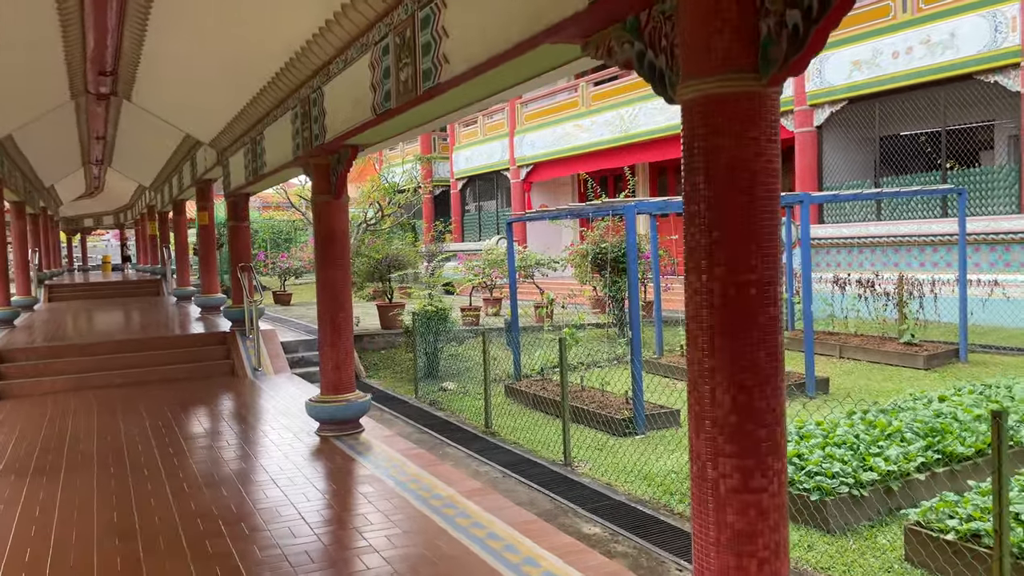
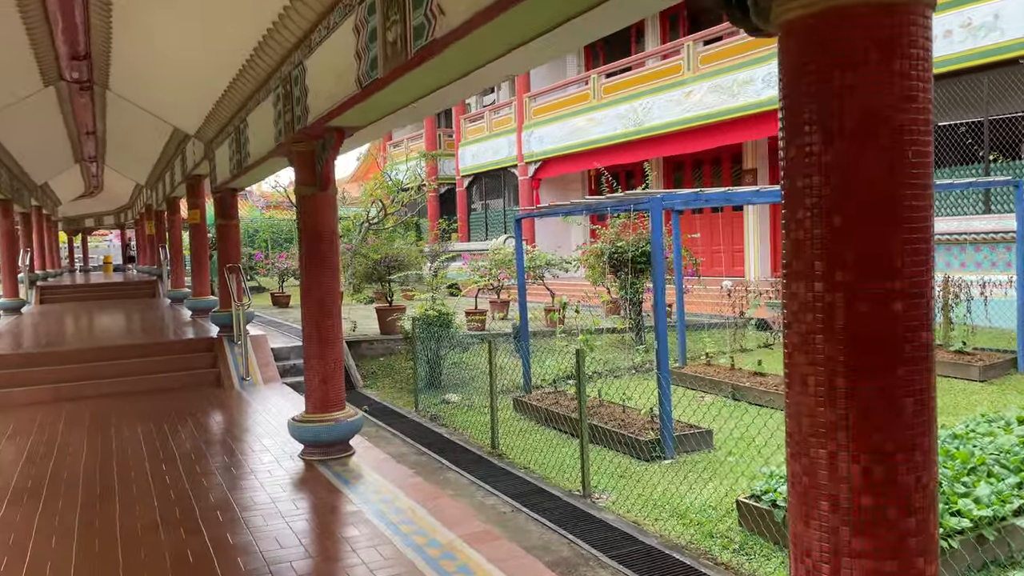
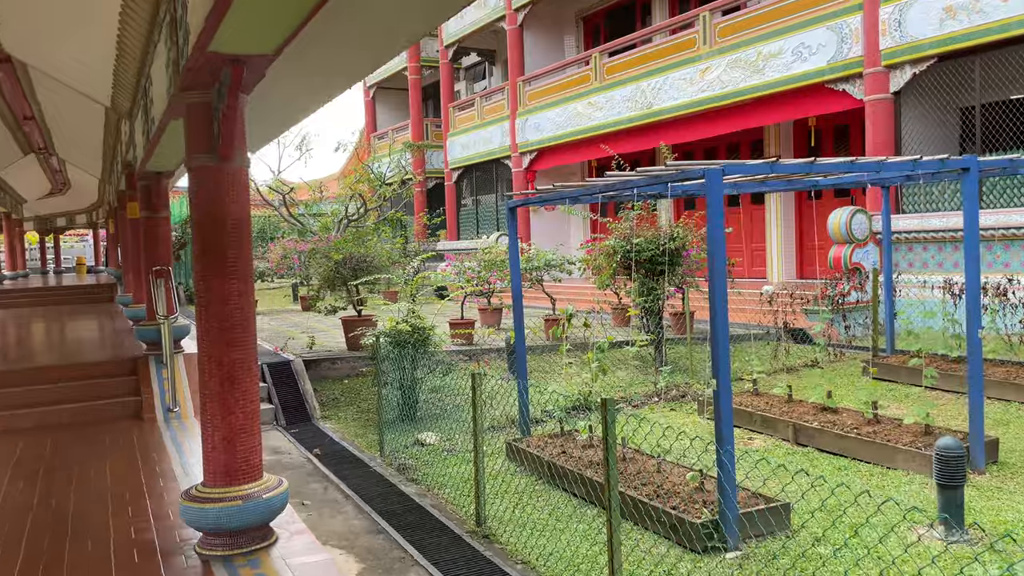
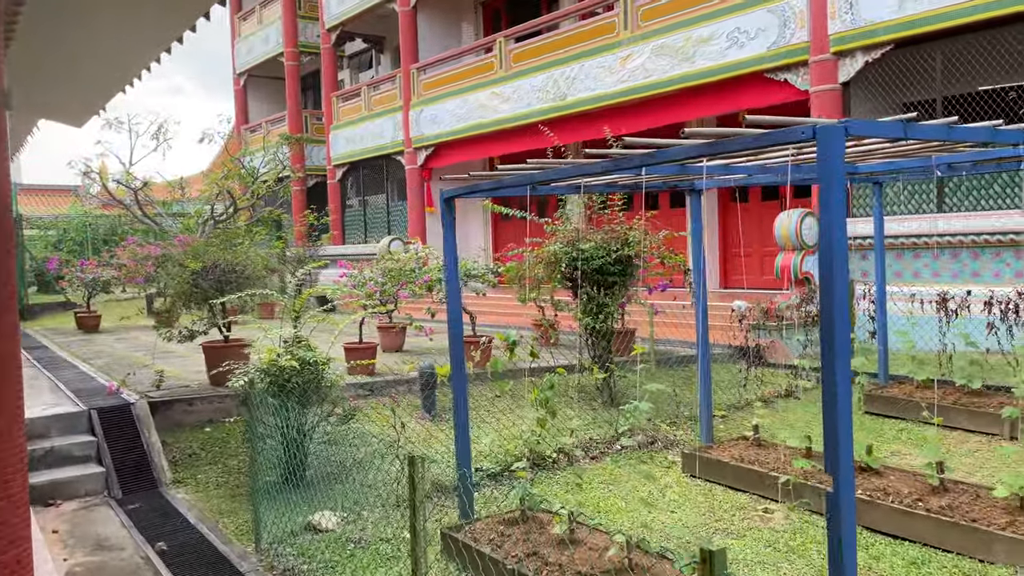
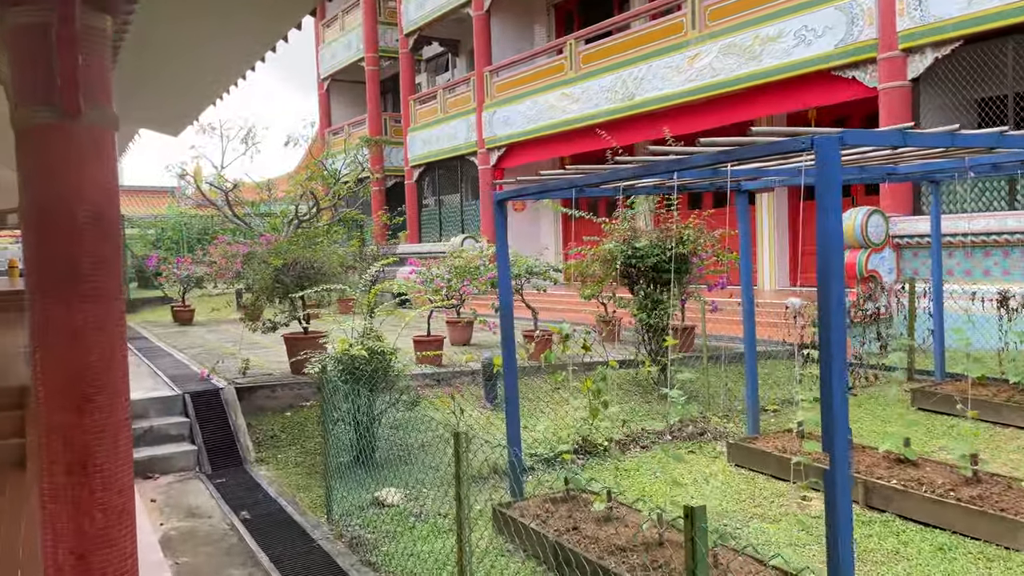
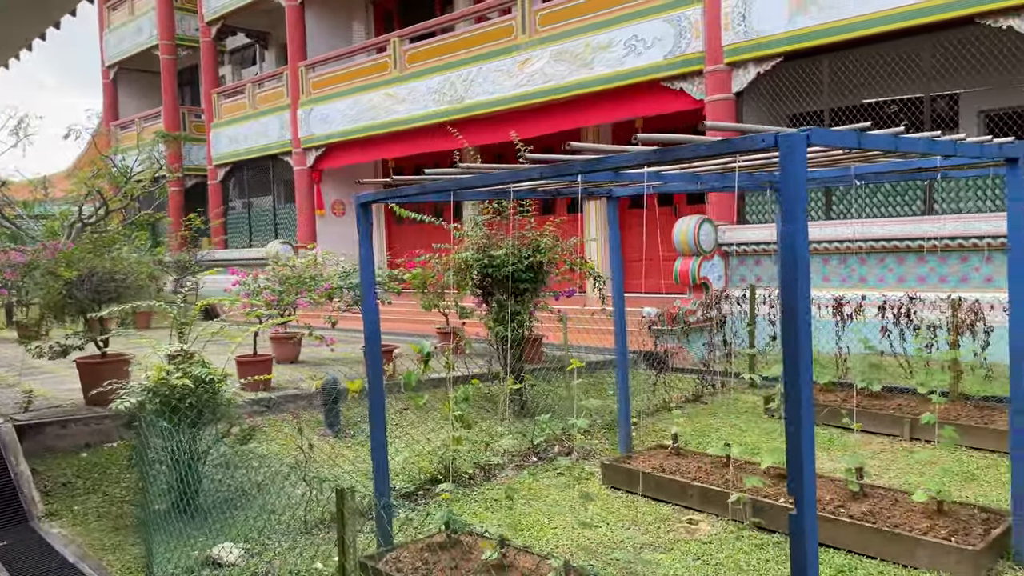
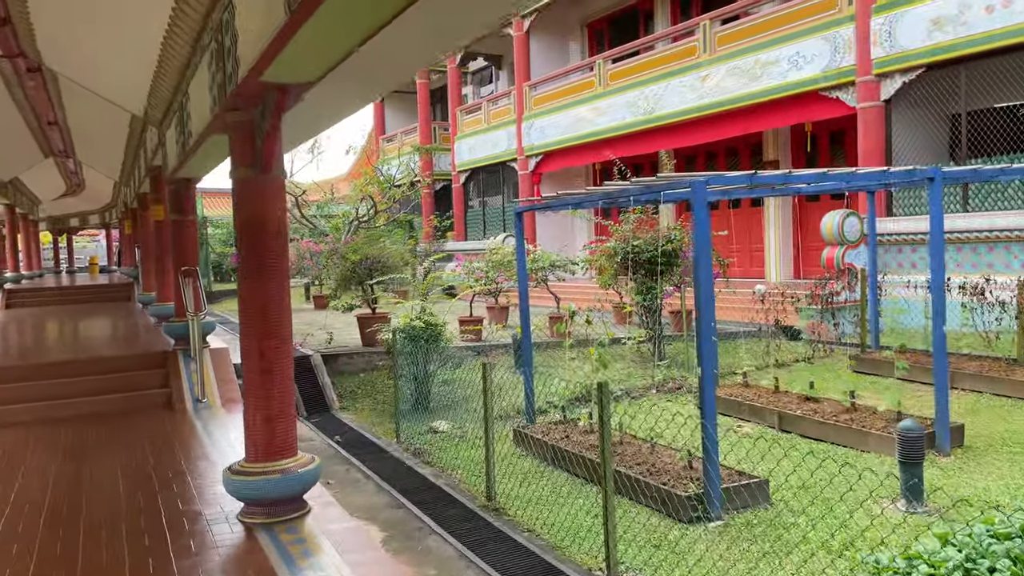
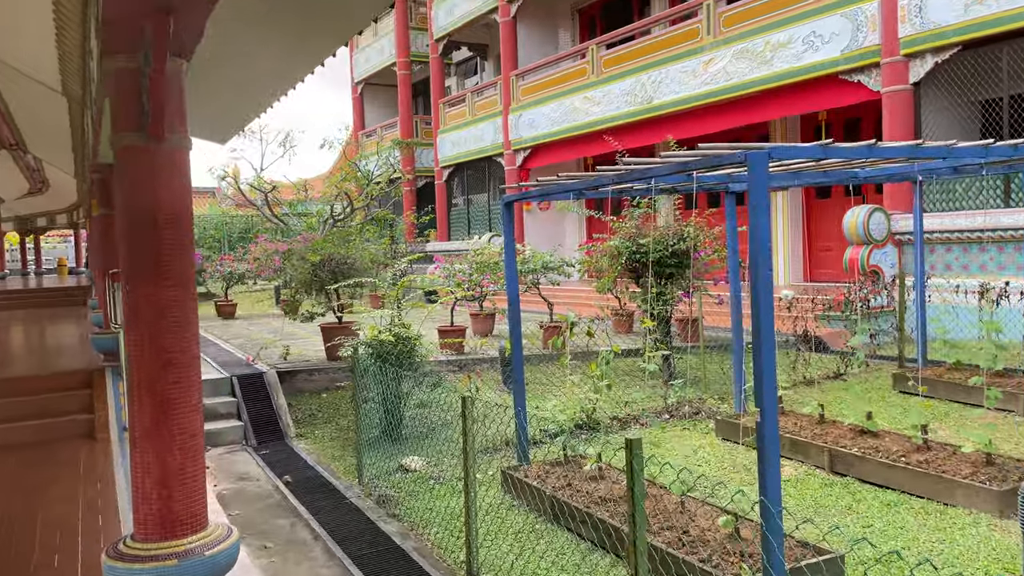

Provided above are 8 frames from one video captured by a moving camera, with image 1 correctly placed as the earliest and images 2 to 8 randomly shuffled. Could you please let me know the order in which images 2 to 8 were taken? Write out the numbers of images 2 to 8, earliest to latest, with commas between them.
2, 7, 3, 8, 5, 4, 6
